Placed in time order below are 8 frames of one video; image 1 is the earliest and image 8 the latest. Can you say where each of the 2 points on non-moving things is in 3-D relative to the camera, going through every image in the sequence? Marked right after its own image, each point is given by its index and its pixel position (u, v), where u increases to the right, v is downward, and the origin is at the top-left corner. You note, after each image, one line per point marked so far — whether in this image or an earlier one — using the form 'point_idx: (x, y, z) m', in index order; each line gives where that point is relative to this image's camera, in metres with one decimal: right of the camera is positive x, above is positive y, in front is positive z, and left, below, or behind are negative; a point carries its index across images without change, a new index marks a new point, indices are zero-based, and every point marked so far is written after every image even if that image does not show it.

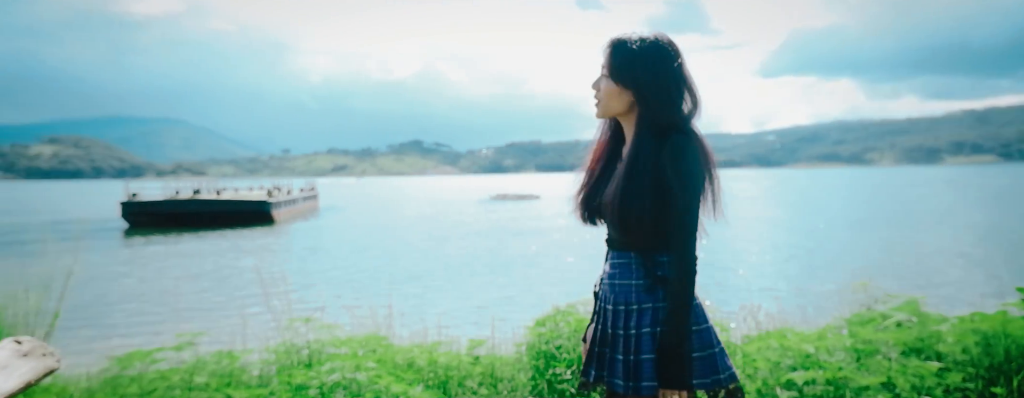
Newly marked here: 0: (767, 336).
0: (+3.2, -1.7, +6.9) m
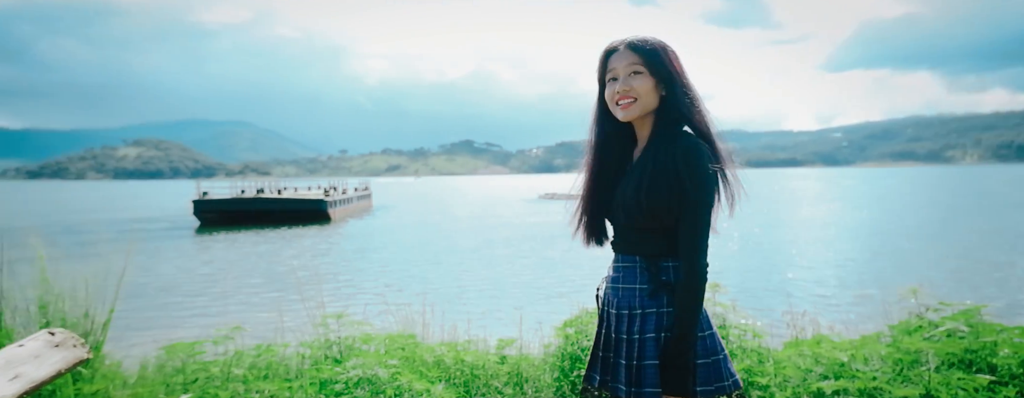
0: (+3.5, -1.7, +6.6) m
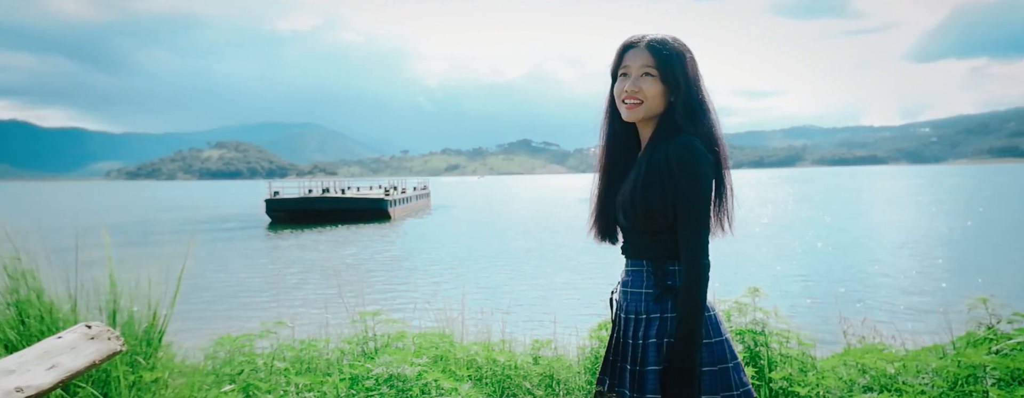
0: (+3.8, -1.8, +6.3) m
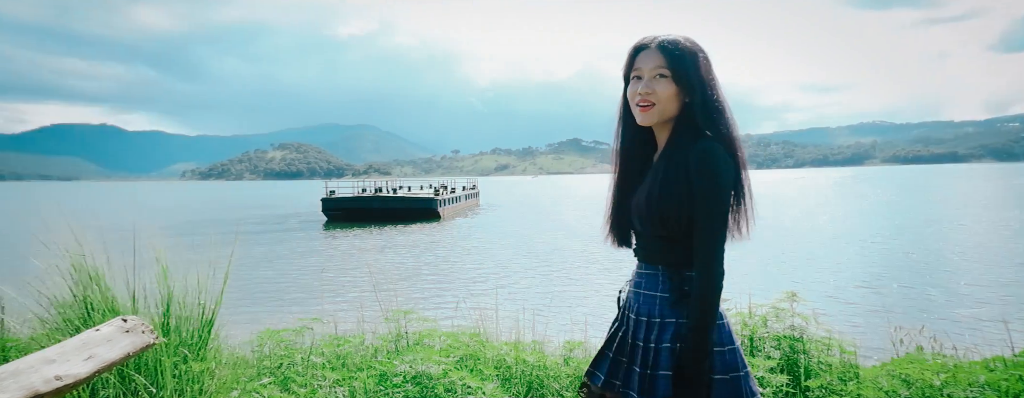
0: (+4.1, -1.8, +6.0) m
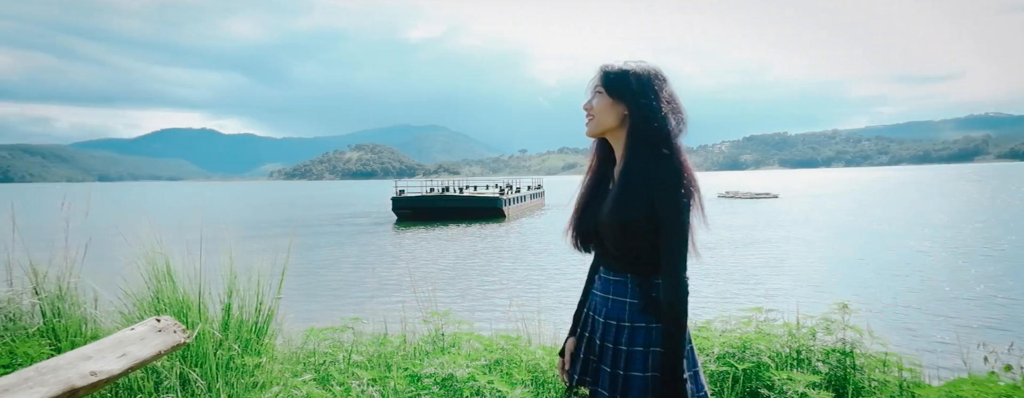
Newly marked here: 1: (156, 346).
0: (+4.4, -1.9, +5.5) m
1: (-2.1, -0.9, +3.3) m
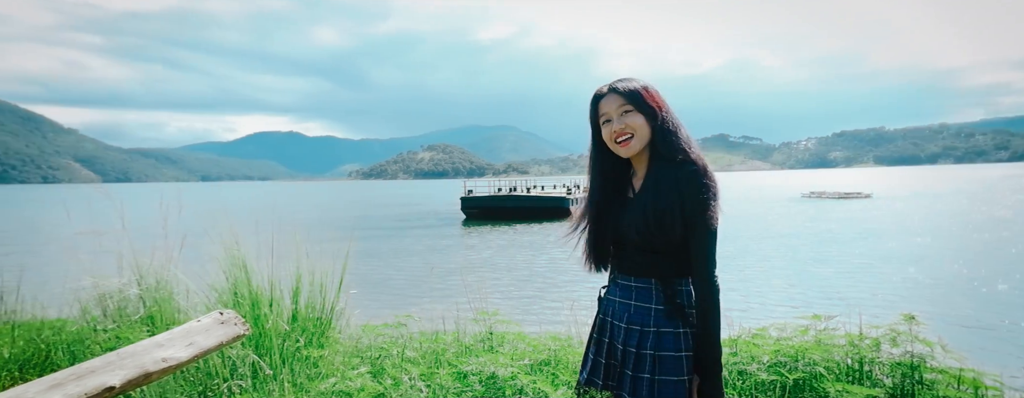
0: (+4.8, -2.0, +5.0) m
1: (-2.0, -0.9, +3.7) m
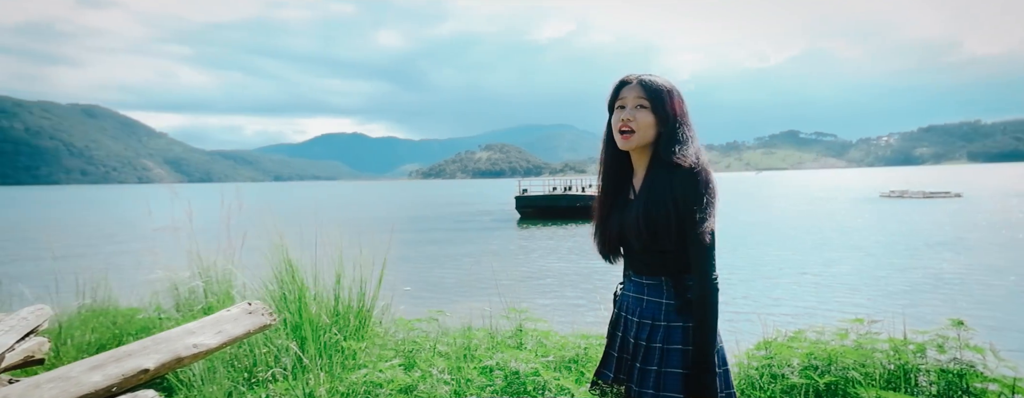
0: (+4.9, -2.0, +4.6) m
1: (-1.9, -0.9, +4.0) m
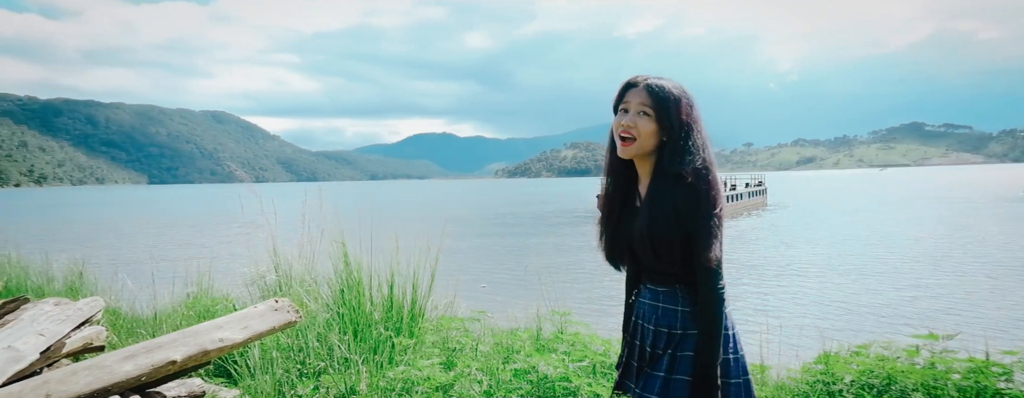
0: (+5.0, -2.0, +3.7) m
1: (-1.9, -1.0, +4.3) m
